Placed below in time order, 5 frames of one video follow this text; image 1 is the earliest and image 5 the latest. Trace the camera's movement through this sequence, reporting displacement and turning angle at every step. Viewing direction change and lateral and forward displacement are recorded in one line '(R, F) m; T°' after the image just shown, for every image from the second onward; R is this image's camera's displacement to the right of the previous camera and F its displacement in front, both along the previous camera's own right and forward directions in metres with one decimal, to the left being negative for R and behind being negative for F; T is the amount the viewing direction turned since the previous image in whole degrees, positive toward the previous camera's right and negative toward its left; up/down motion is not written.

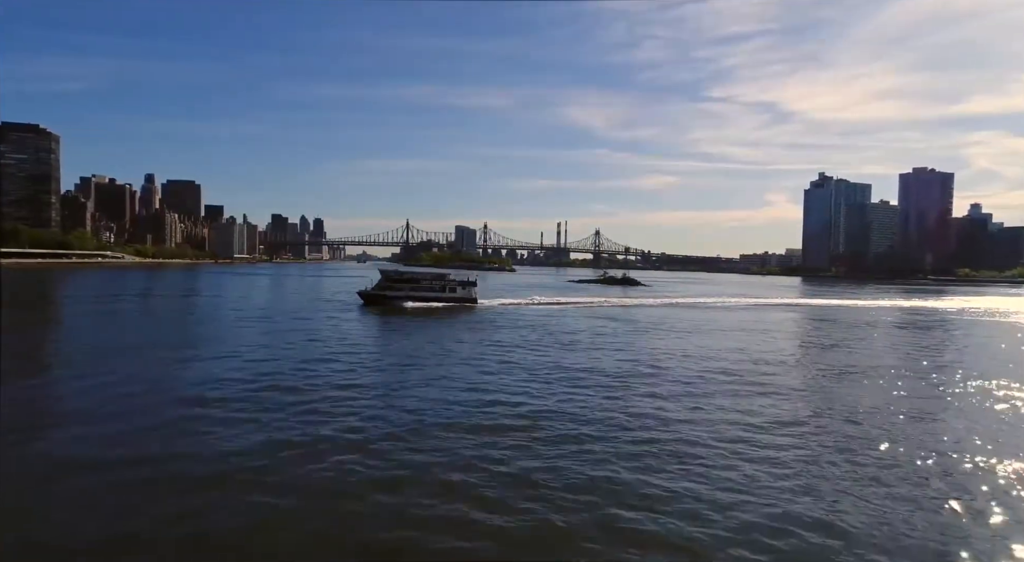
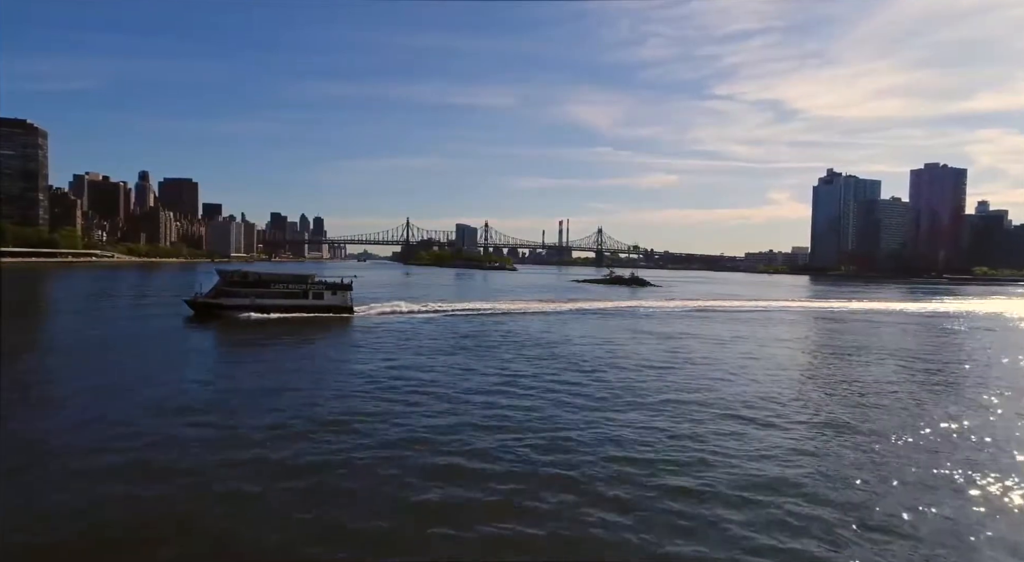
(0.0, +1.6) m; 0°
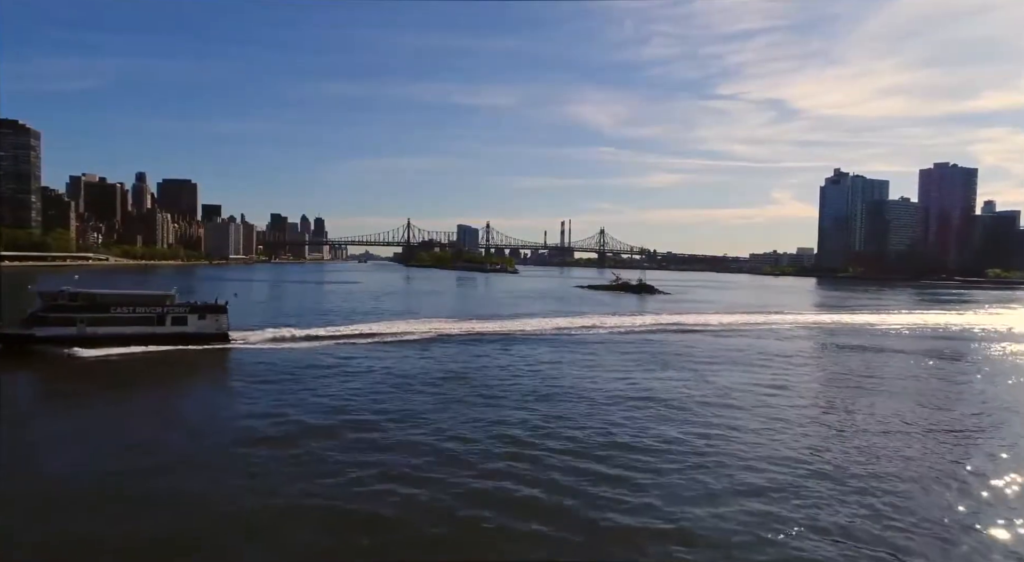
(0.0, +1.1) m; 0°
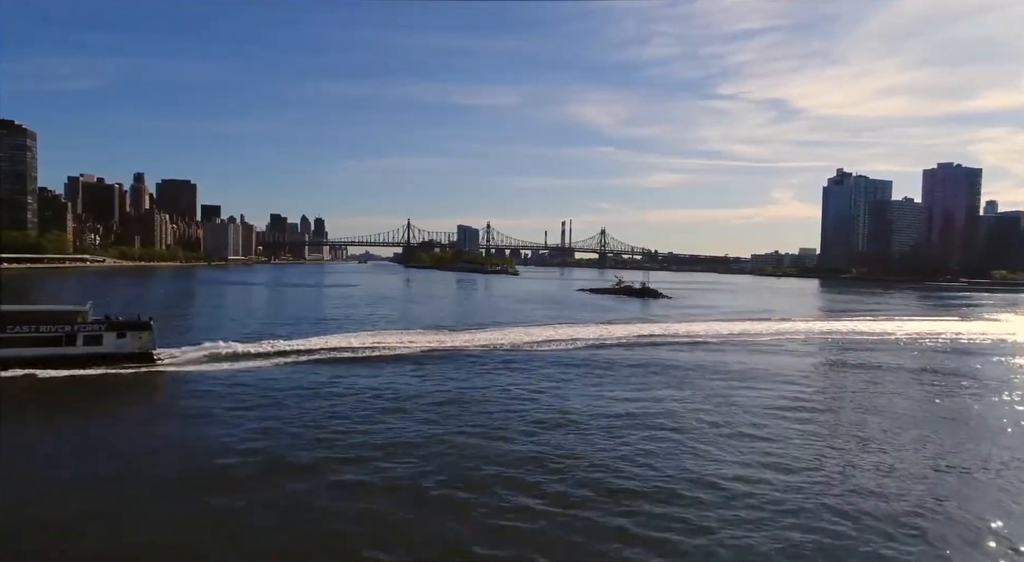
(0.0, +0.5) m; 0°
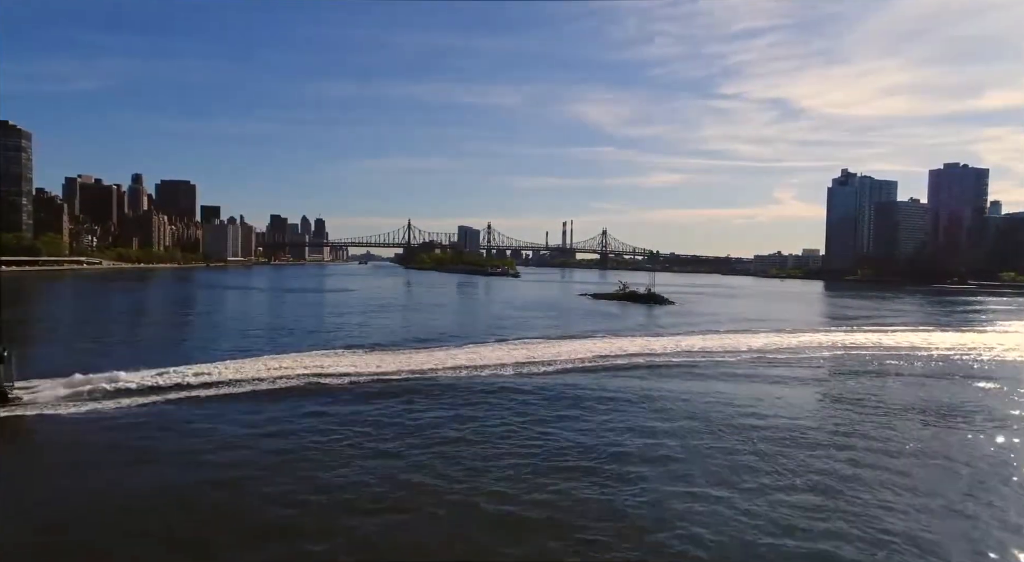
(0.0, +0.7) m; 0°
